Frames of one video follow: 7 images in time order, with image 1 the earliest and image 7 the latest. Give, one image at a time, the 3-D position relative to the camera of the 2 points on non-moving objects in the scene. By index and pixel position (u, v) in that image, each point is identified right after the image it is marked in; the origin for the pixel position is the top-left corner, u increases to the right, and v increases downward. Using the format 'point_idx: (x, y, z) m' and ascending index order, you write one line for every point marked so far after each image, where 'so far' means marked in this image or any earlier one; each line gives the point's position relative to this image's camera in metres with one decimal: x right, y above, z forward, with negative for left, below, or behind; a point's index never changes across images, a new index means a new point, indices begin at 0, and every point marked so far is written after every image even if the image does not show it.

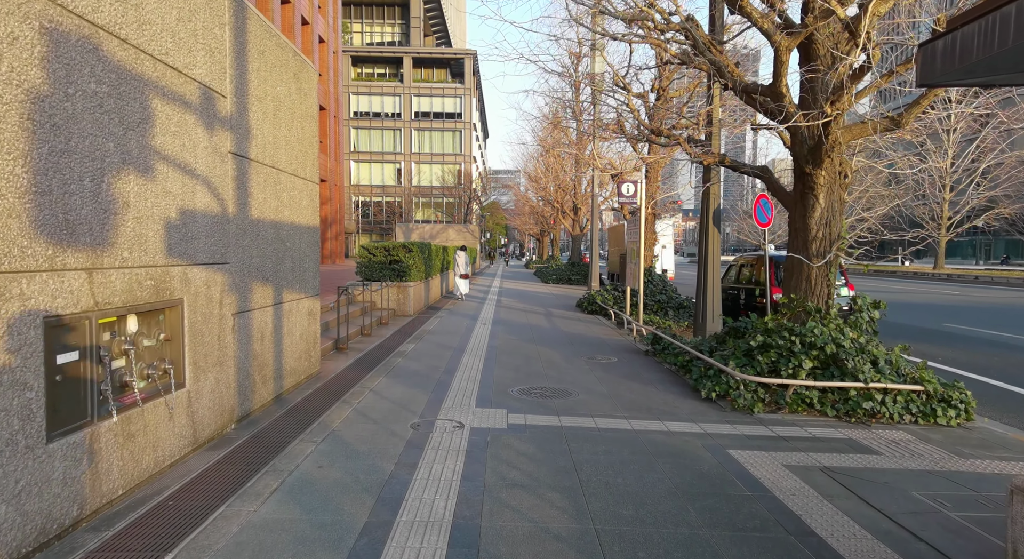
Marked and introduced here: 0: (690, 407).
0: (+1.9, -1.4, +6.5) m
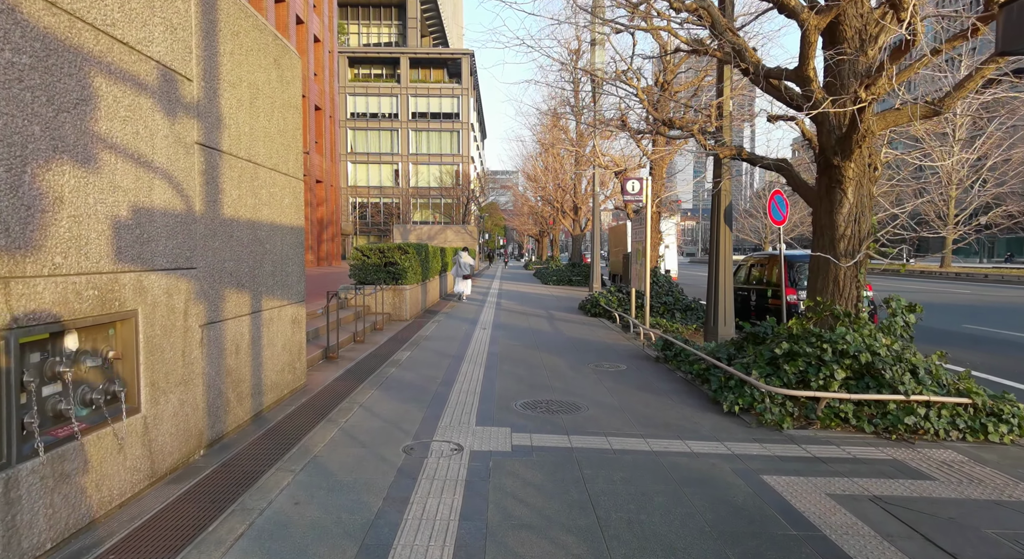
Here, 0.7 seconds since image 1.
0: (+1.9, -1.4, +5.9) m
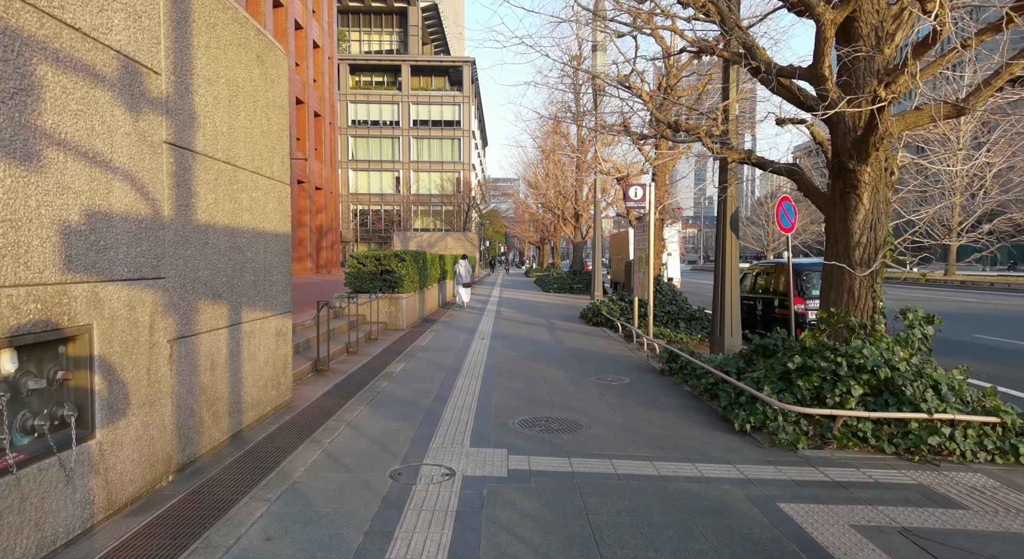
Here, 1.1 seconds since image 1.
0: (+1.9, -1.5, +5.5) m
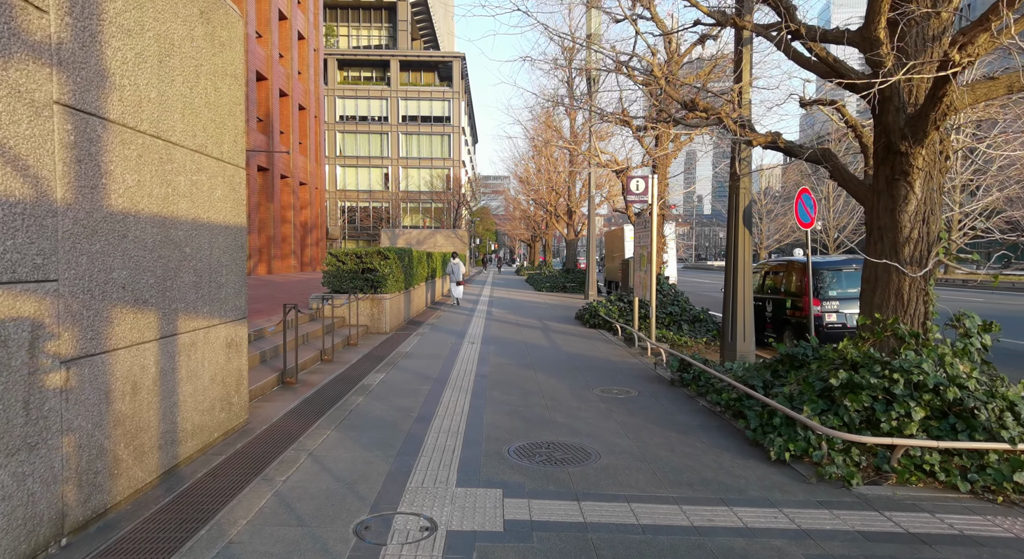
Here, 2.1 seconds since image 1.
0: (+1.9, -1.5, +4.6) m
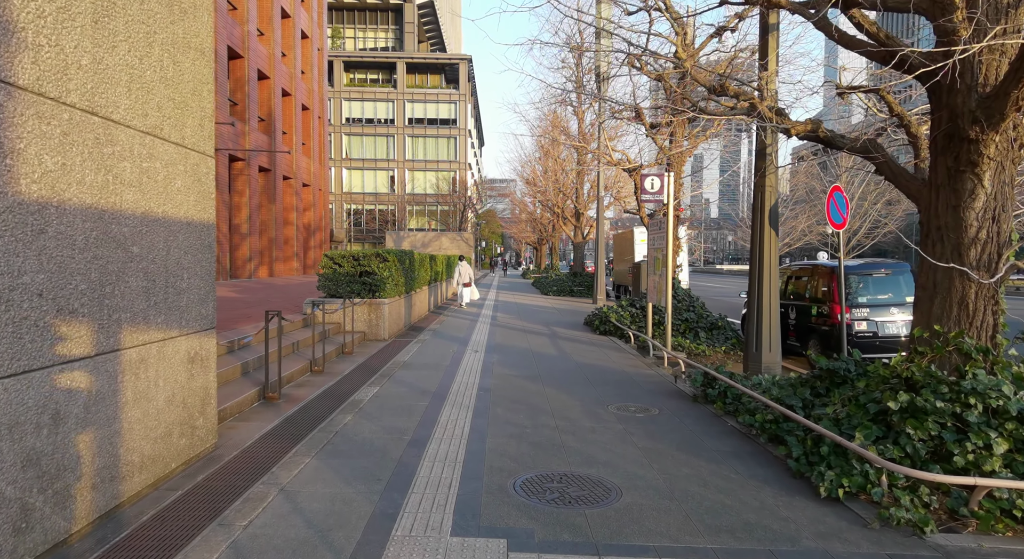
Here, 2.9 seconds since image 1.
0: (+1.9, -1.5, +3.9) m
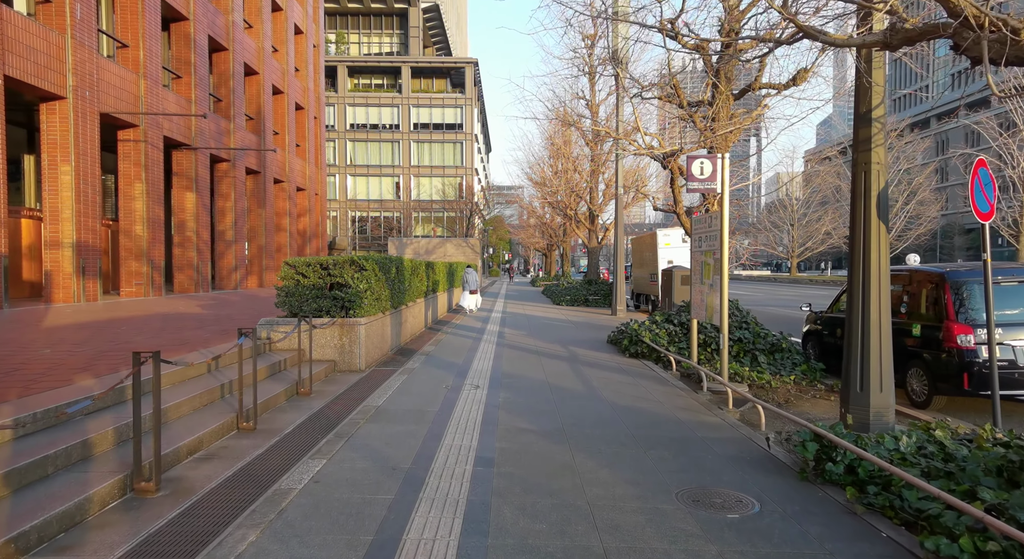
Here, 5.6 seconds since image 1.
0: (+2.0, -1.6, +1.4) m
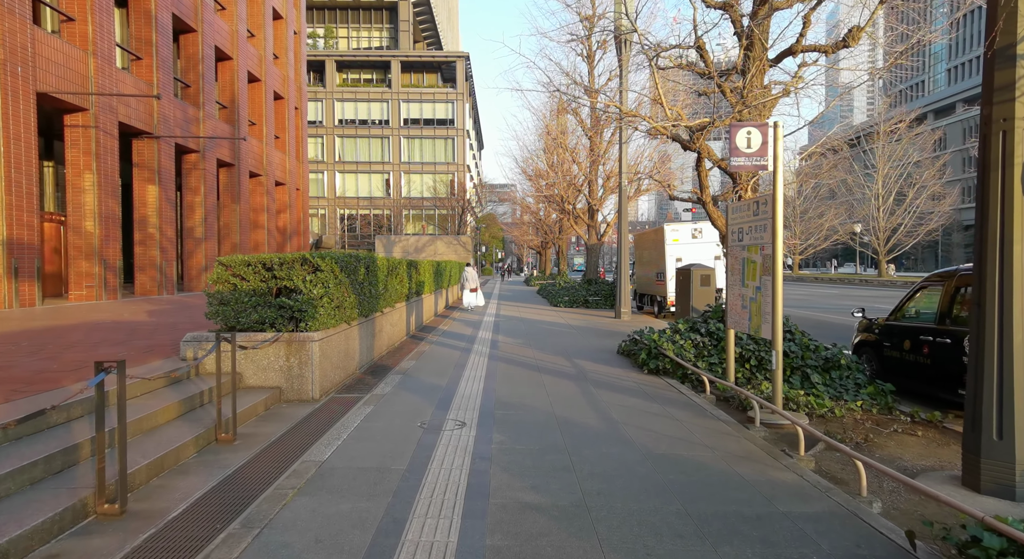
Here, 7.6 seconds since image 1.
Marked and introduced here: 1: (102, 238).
0: (+2.0, -1.7, -0.5) m
1: (-11.8, +1.2, +17.5) m
